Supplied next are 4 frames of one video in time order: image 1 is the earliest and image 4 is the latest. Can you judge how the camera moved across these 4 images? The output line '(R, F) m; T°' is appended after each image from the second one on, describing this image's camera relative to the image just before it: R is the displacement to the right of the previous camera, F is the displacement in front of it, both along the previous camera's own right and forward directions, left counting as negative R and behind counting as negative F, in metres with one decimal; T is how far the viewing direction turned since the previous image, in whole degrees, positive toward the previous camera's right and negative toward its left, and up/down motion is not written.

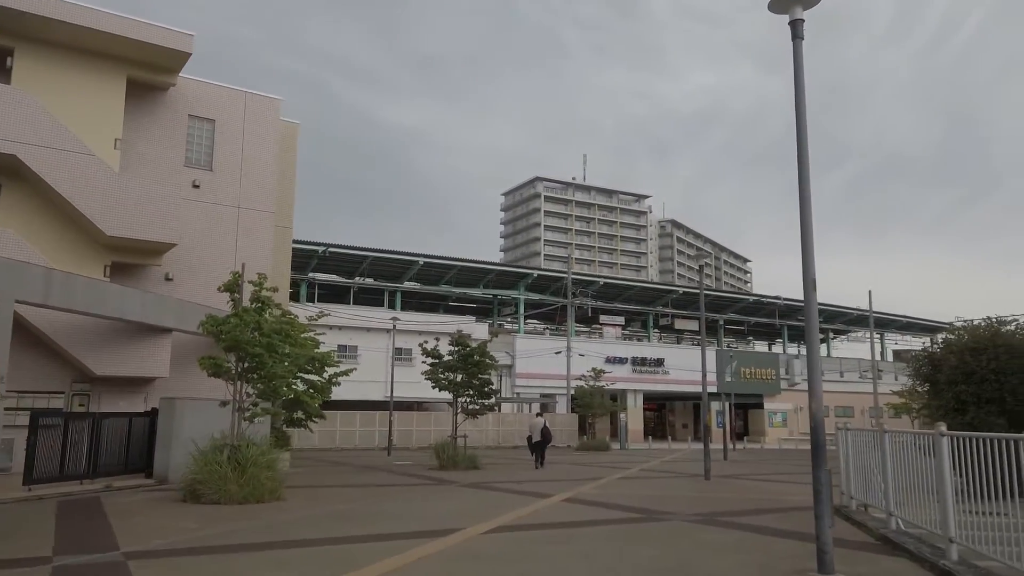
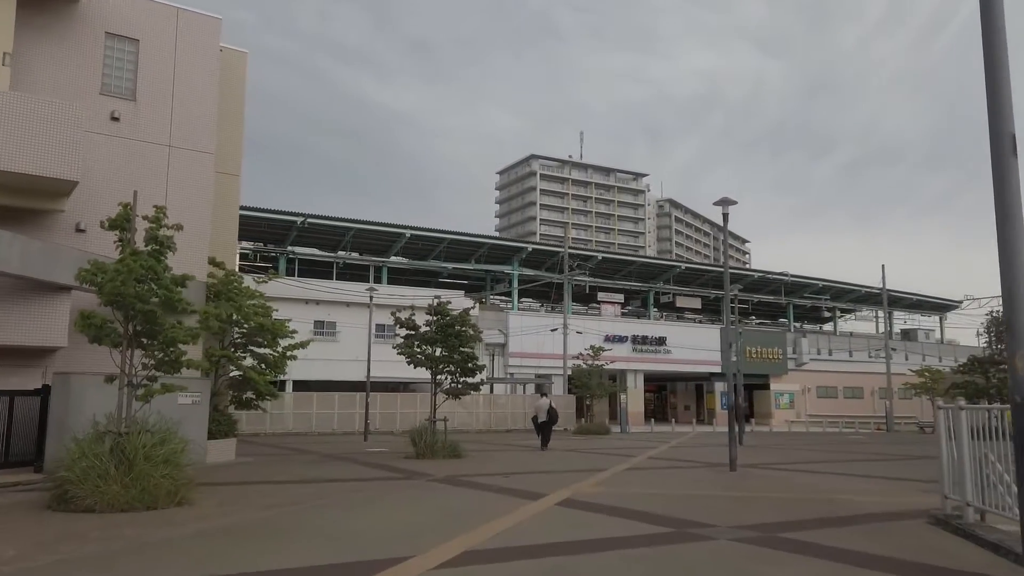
(+0.3, +3.7) m; 0°
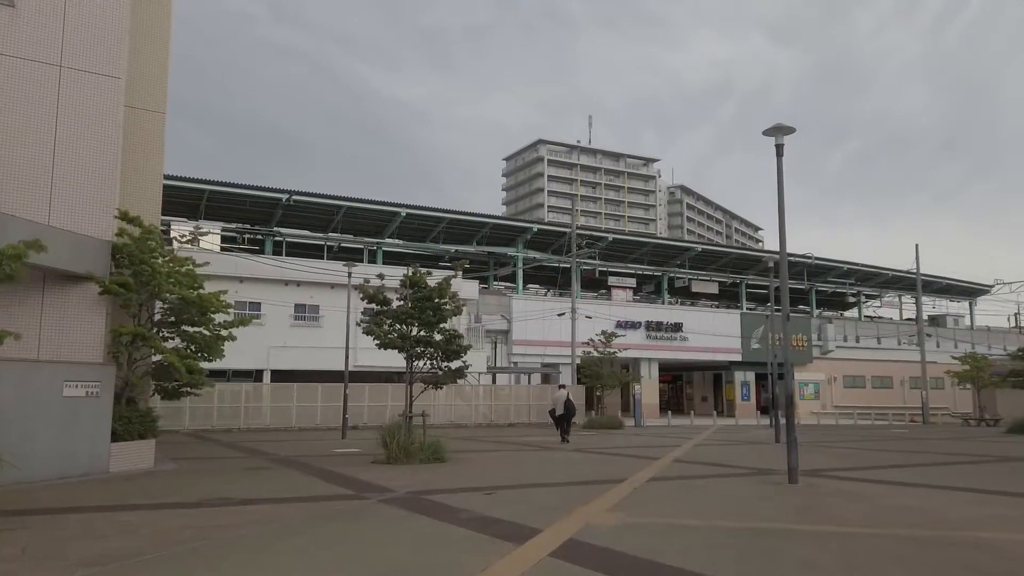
(+0.4, +4.3) m; -1°
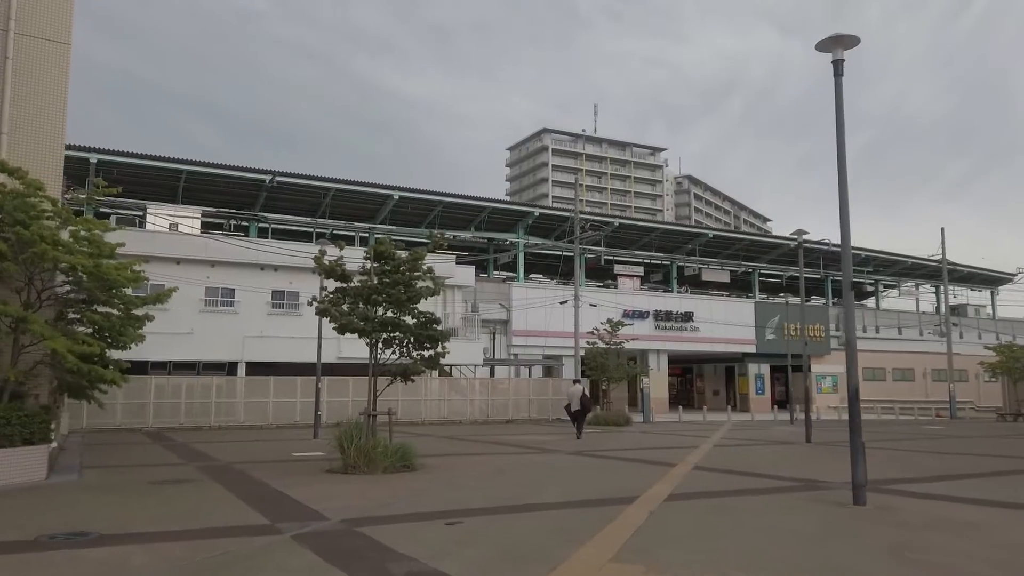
(+0.4, +3.2) m; 0°
